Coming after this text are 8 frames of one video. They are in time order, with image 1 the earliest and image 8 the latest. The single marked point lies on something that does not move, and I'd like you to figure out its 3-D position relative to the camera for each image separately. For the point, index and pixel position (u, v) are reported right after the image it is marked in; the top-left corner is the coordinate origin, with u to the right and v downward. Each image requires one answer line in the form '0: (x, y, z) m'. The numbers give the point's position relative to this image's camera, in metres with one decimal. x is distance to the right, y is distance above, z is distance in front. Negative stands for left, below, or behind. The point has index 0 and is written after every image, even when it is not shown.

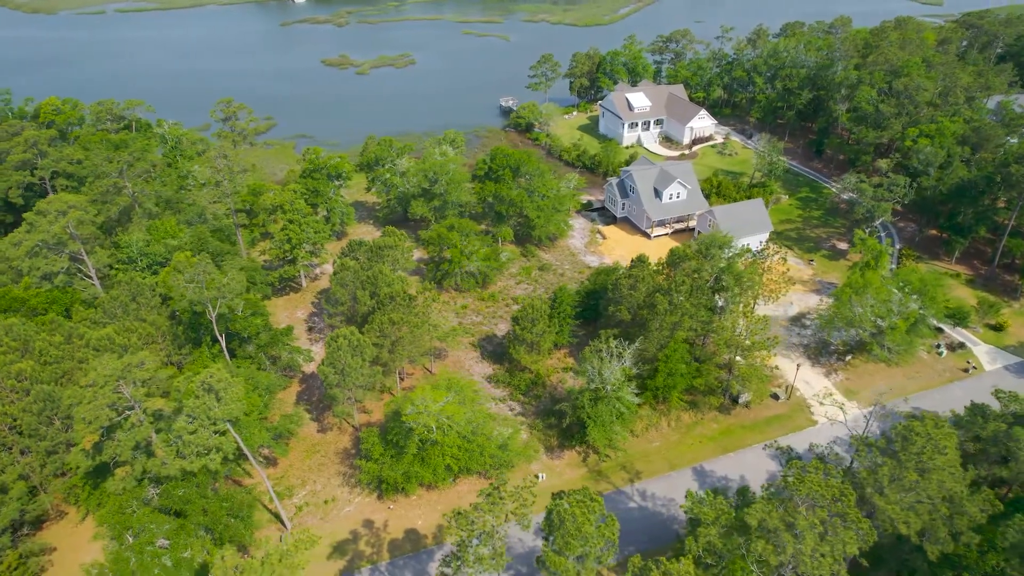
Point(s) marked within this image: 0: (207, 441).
0: (-9.6, -4.8, +19.4) m
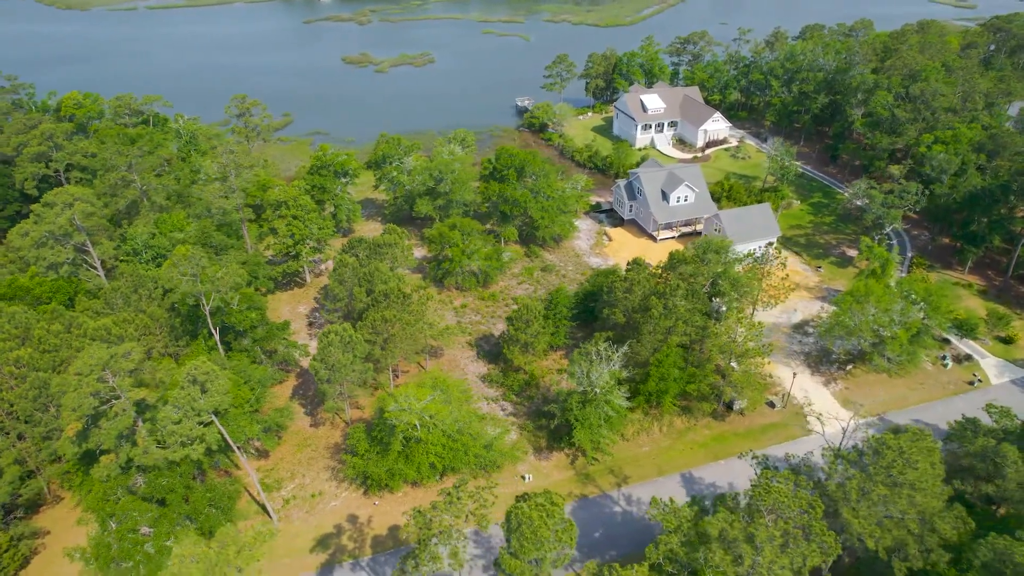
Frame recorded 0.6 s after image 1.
0: (-10.3, -4.6, +19.7) m
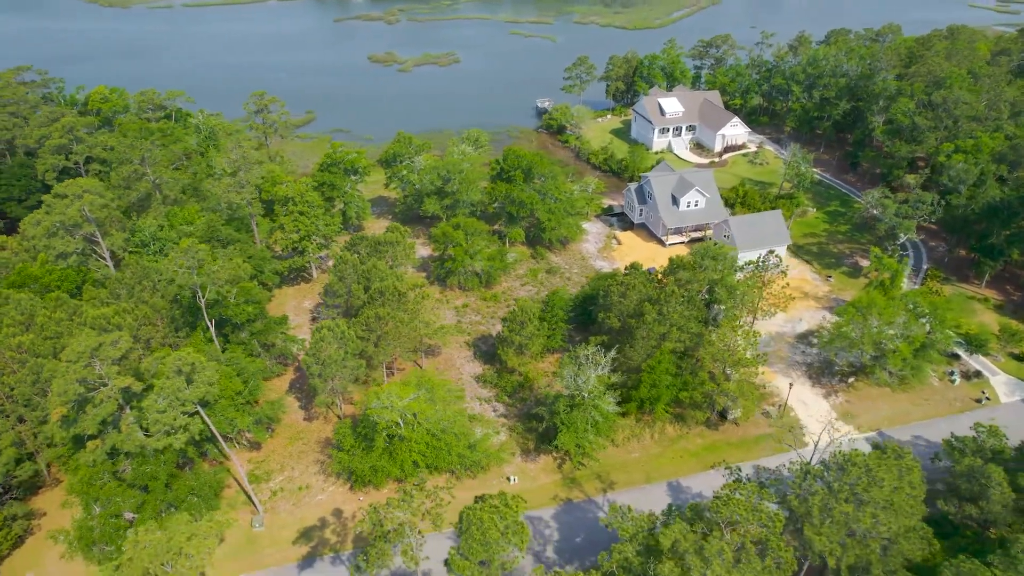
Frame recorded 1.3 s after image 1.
0: (-11.1, -4.3, +20.1) m
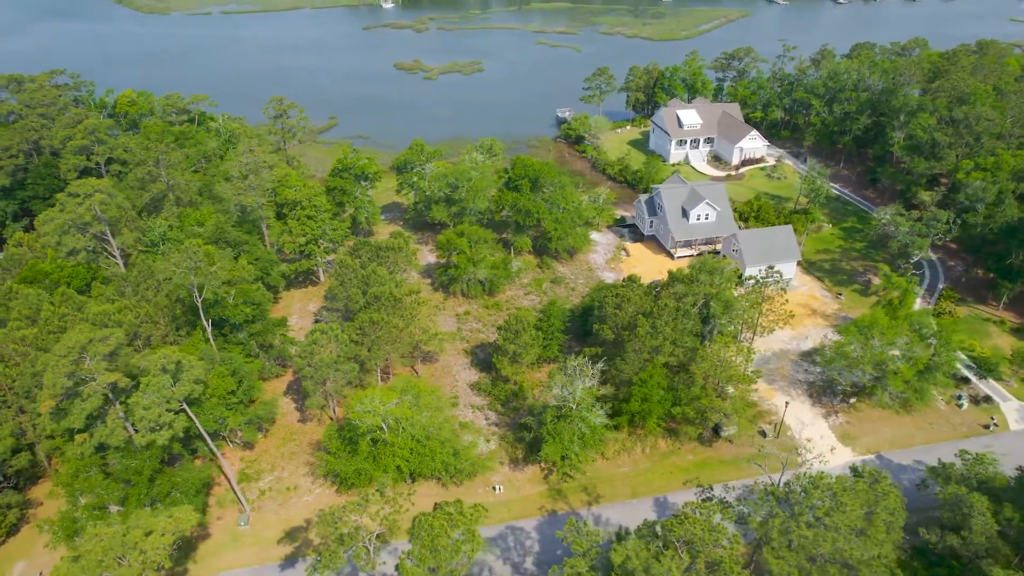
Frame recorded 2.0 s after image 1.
0: (-11.9, -4.3, +20.5) m
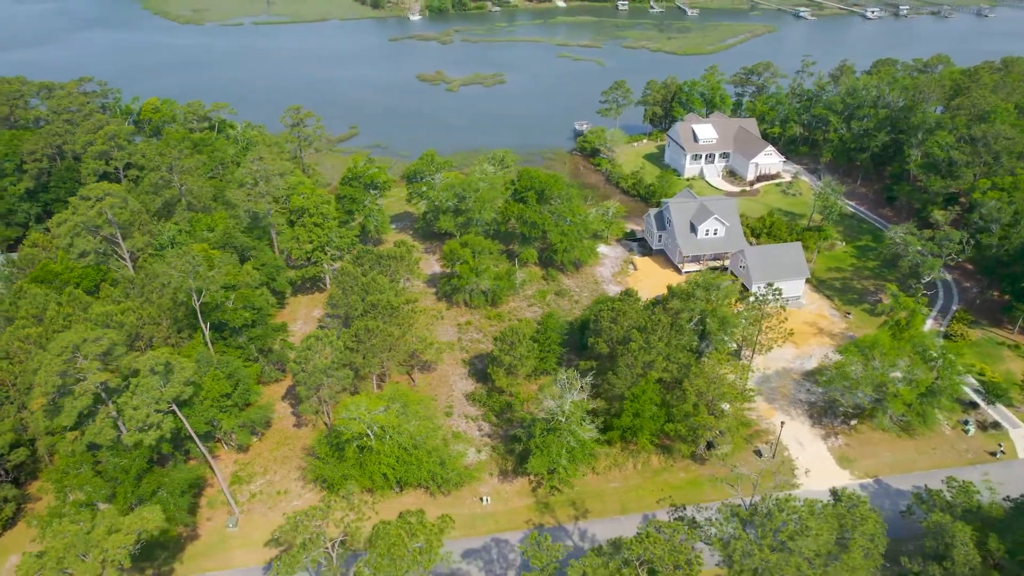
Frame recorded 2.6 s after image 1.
0: (-12.5, -4.4, +20.9) m
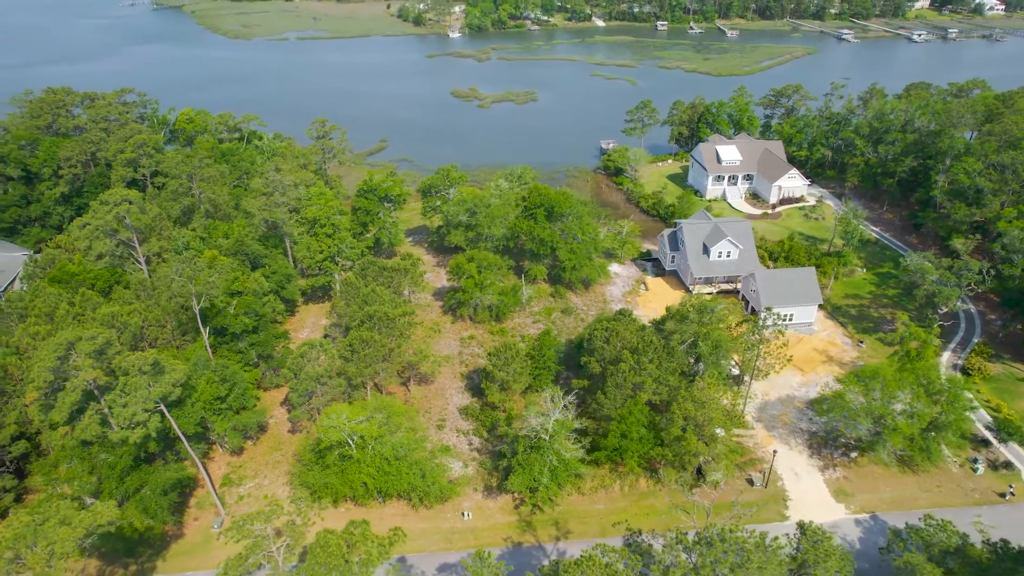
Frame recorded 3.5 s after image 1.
0: (-13.4, -4.5, +21.6) m
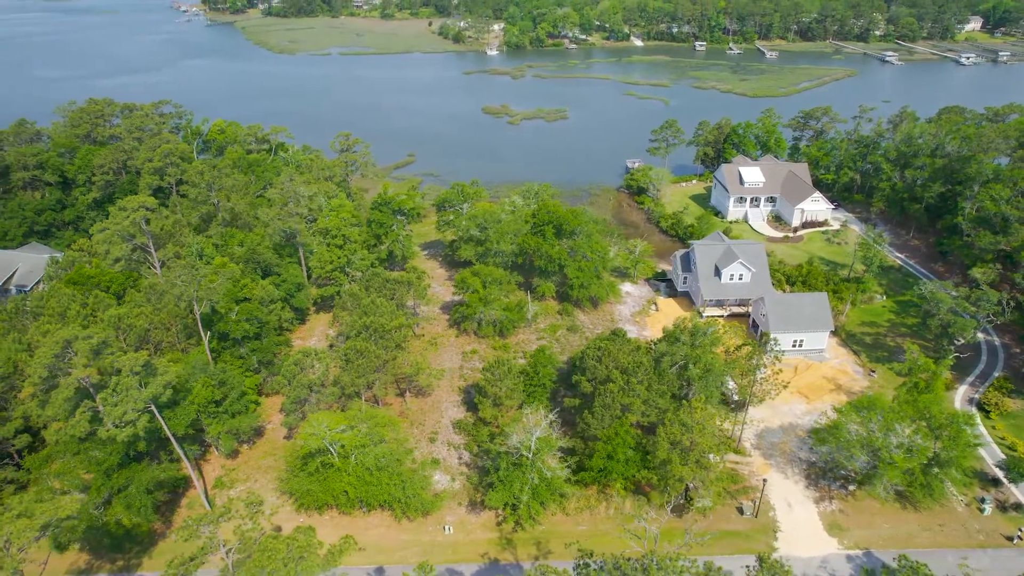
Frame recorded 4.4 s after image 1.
0: (-14.2, -4.6, +22.4) m
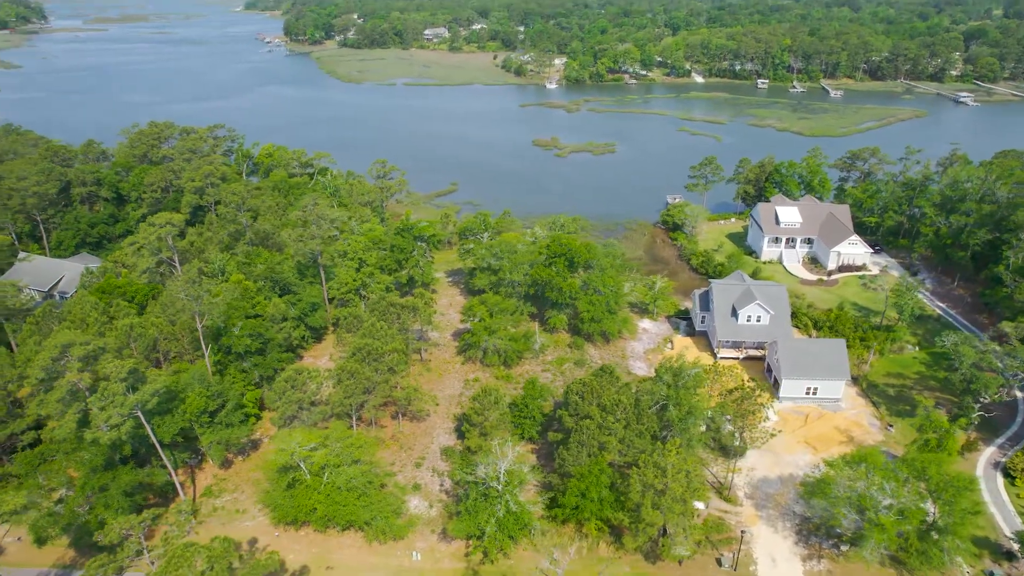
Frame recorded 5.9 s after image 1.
0: (-15.6, -5.0, +23.7) m
